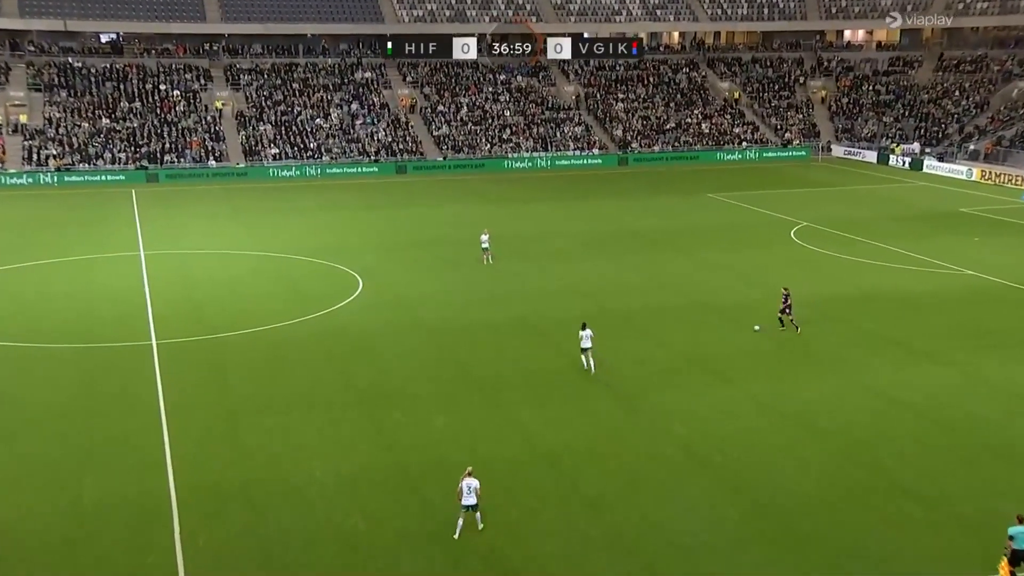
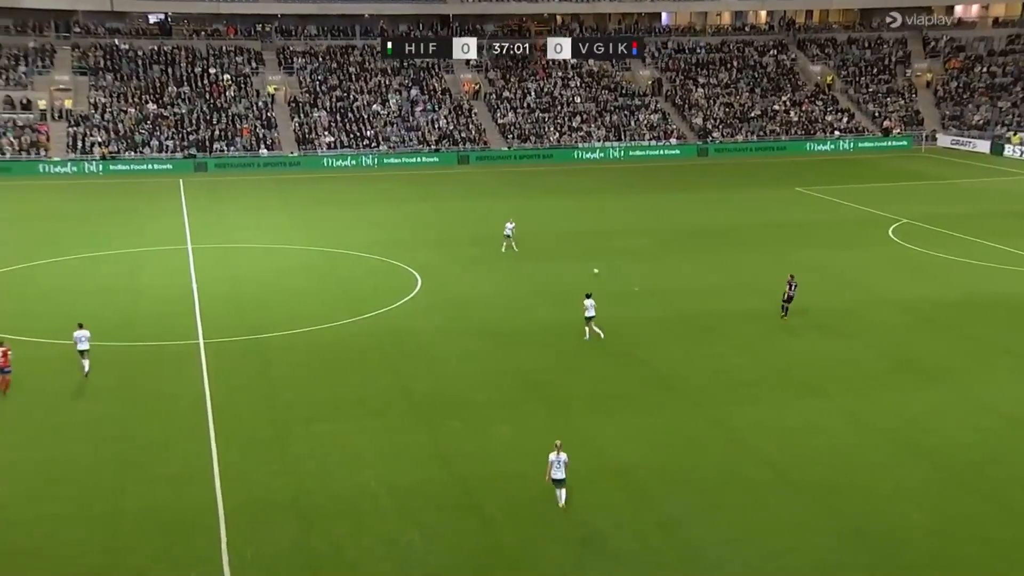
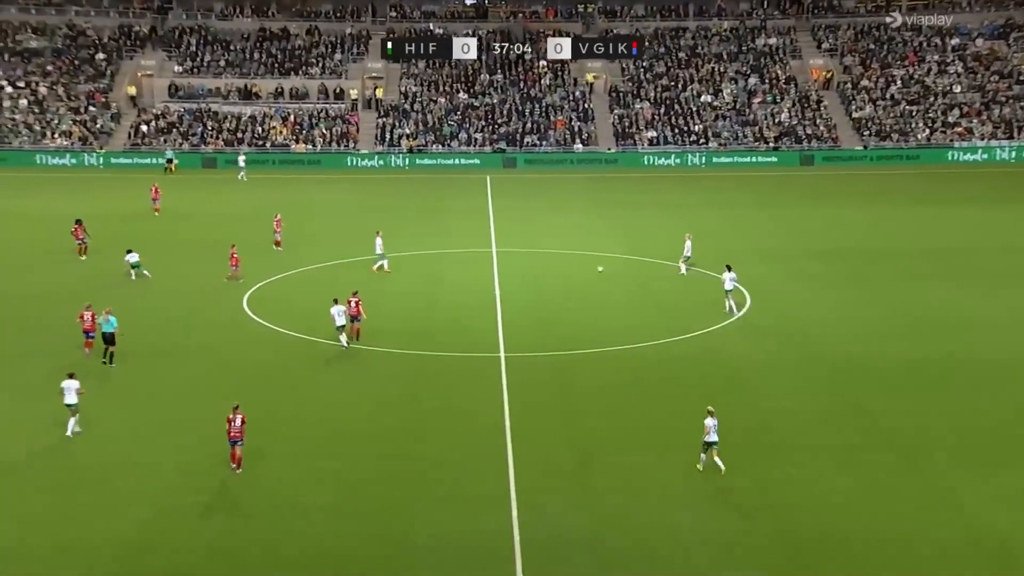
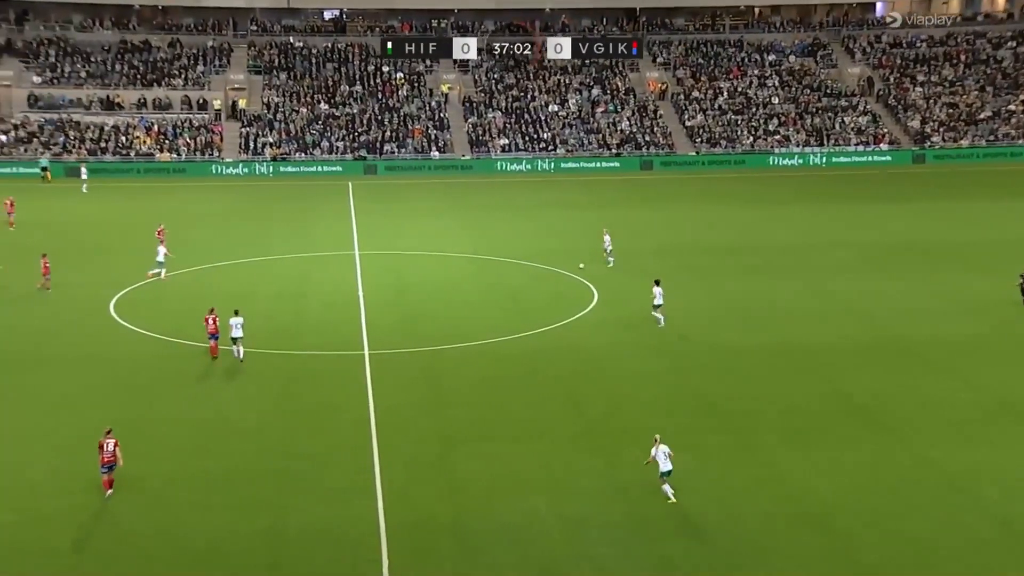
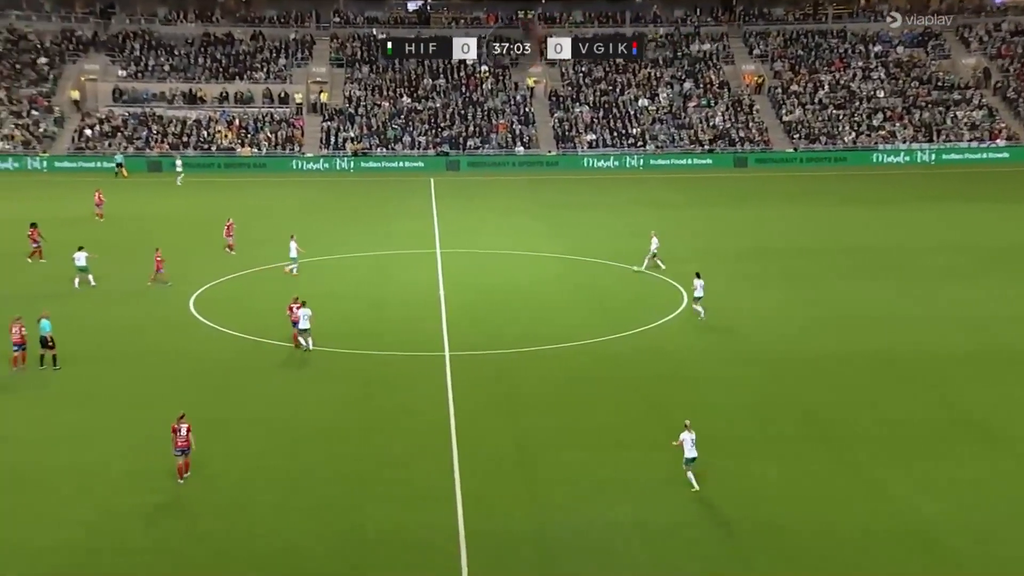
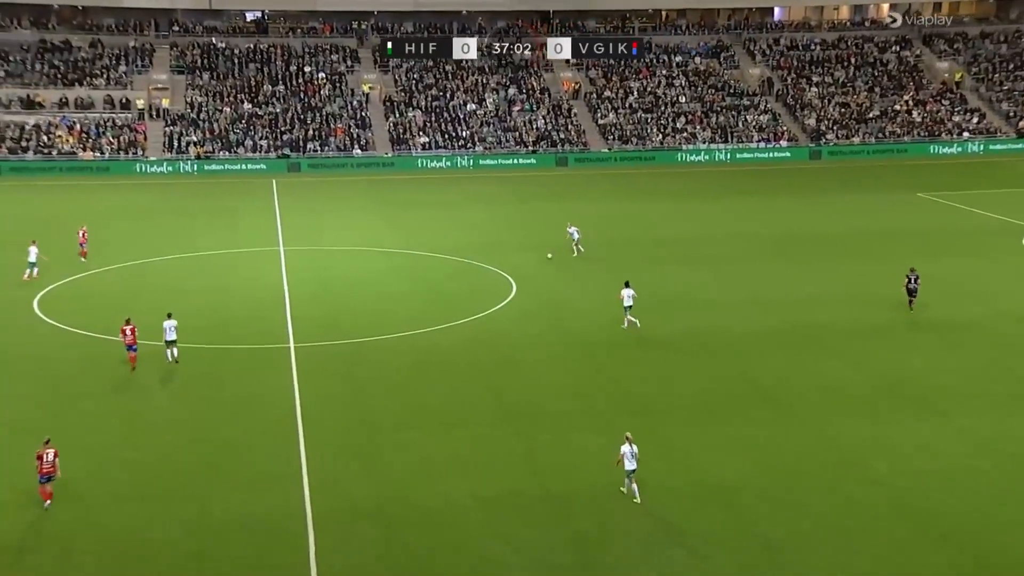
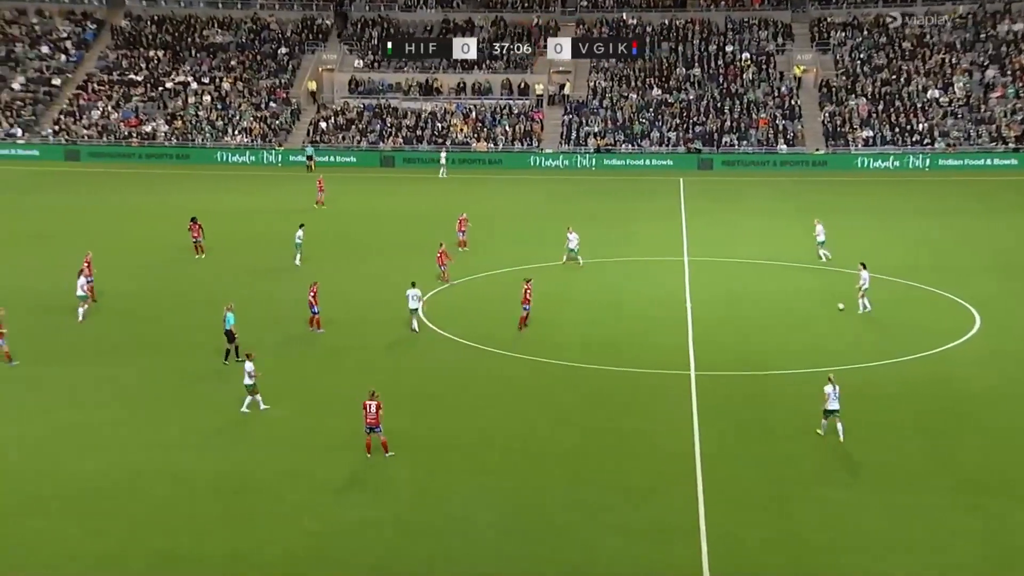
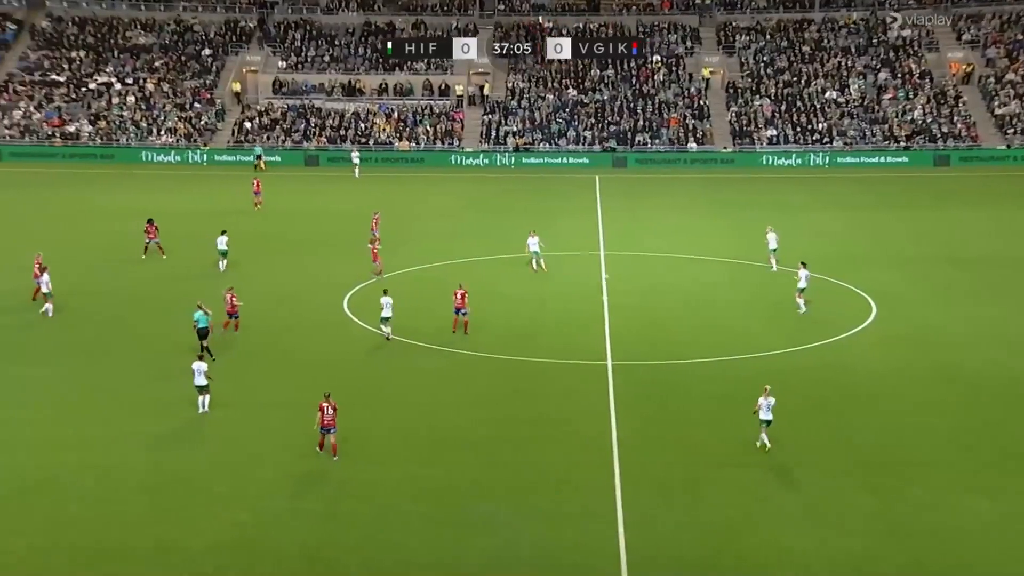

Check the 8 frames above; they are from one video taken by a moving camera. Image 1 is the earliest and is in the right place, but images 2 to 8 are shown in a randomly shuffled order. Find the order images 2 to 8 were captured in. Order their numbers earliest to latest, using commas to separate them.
2, 6, 4, 5, 3, 8, 7
